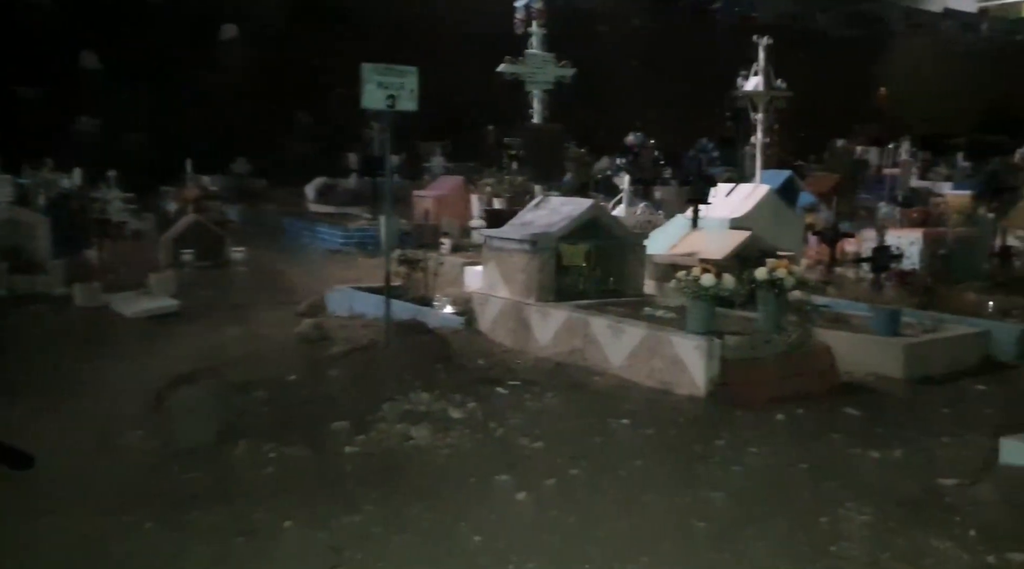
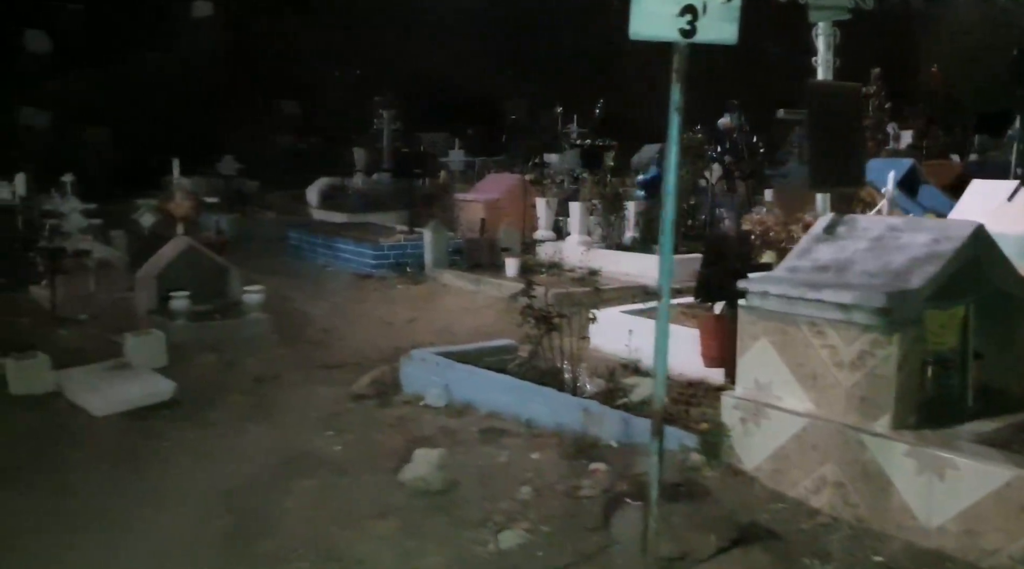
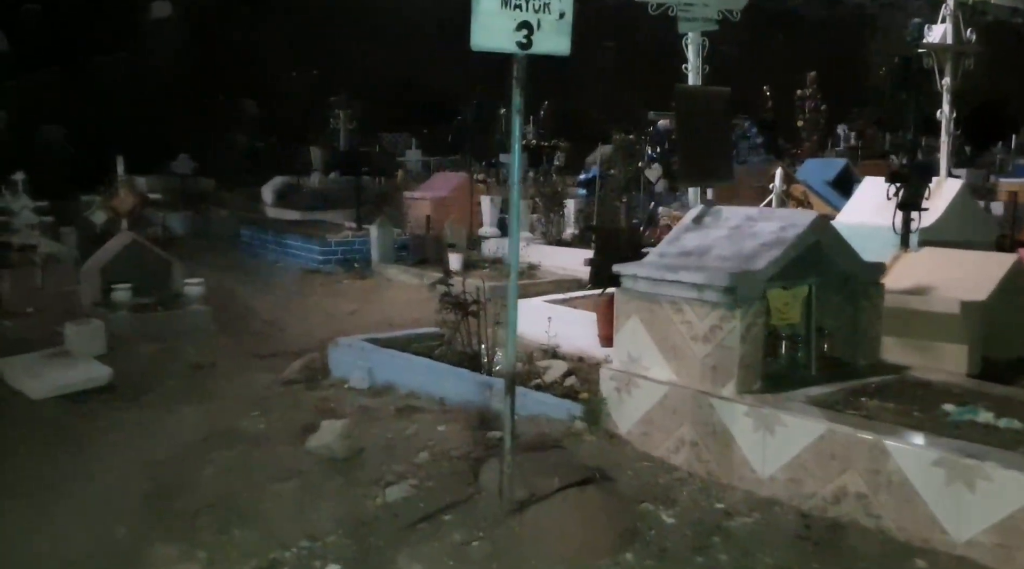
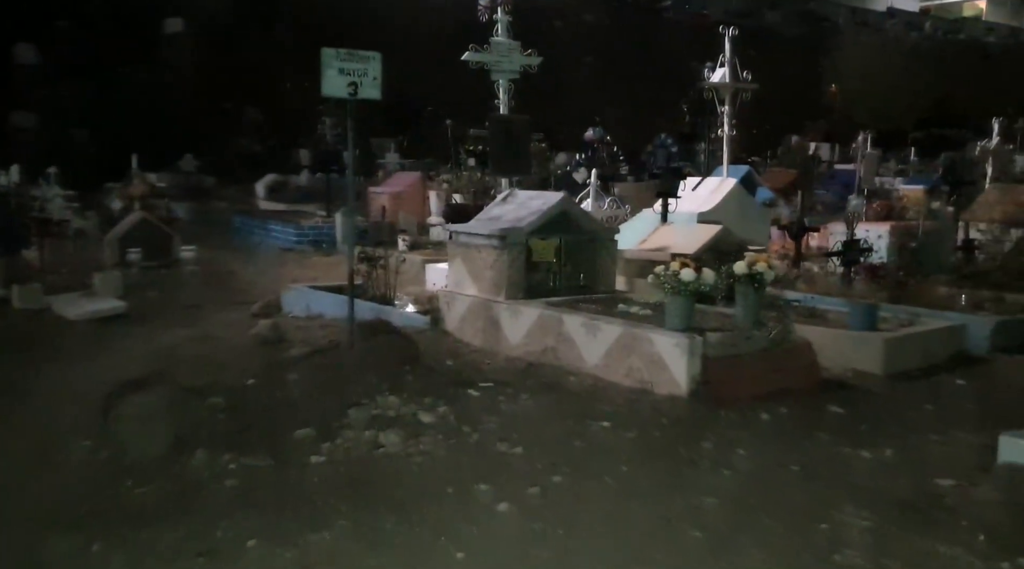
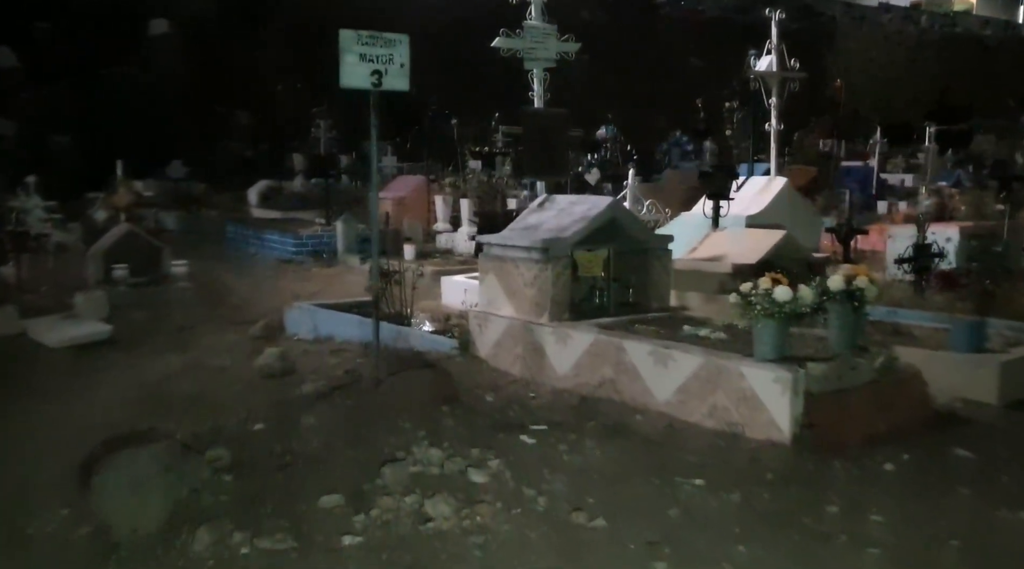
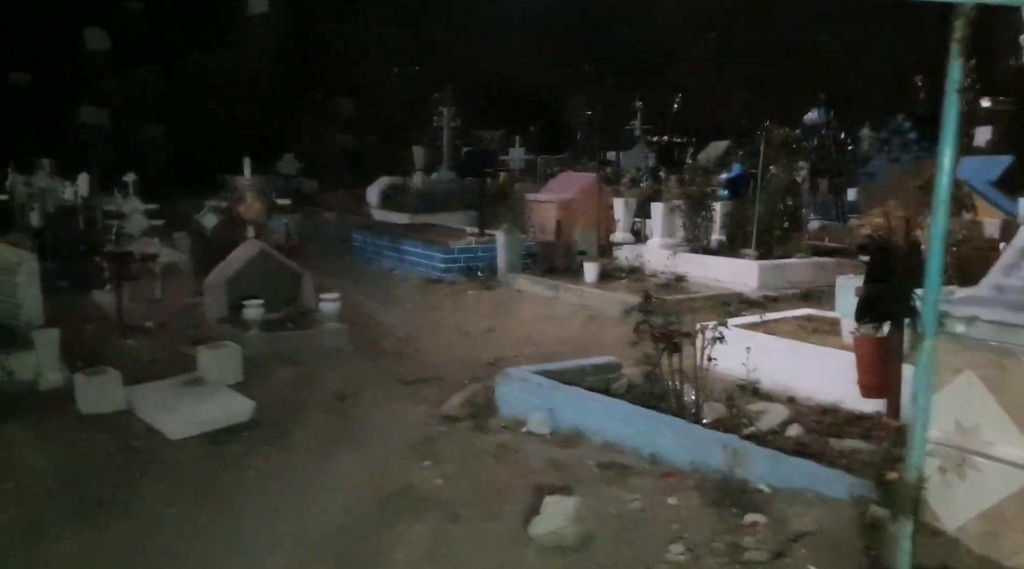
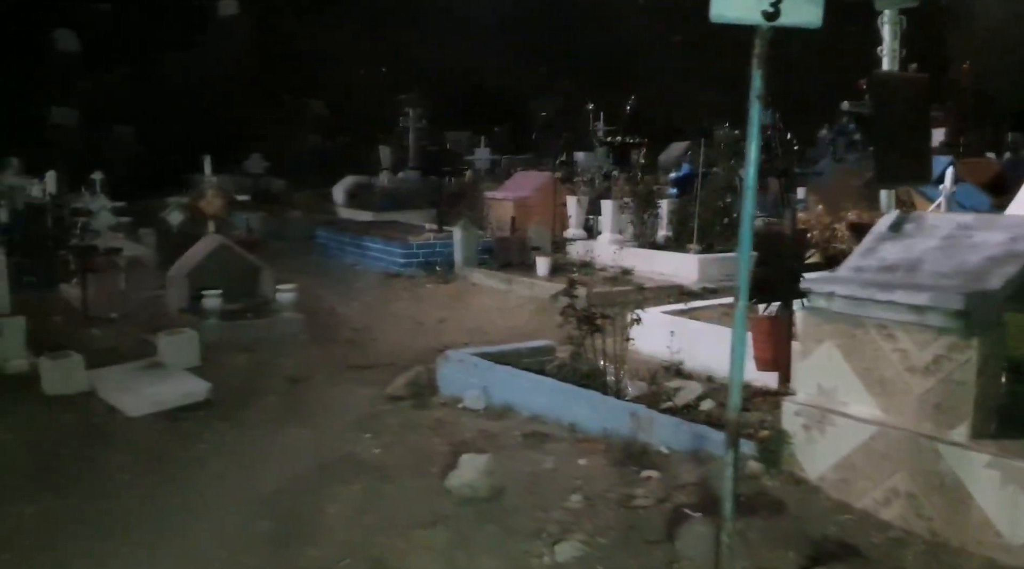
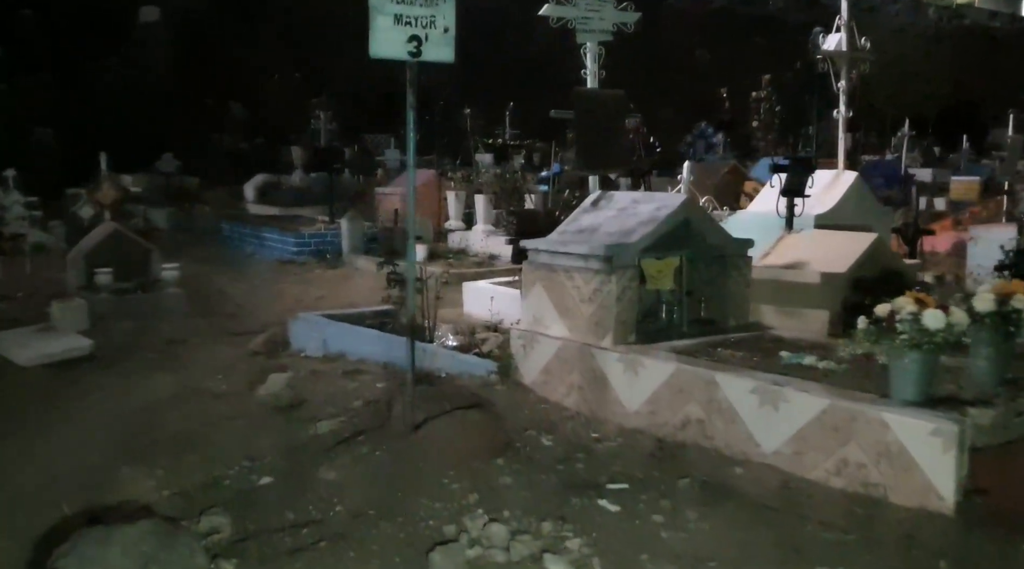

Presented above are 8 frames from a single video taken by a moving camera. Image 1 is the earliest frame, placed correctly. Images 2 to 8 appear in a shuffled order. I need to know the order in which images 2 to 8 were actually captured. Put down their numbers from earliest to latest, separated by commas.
4, 5, 8, 3, 2, 7, 6
